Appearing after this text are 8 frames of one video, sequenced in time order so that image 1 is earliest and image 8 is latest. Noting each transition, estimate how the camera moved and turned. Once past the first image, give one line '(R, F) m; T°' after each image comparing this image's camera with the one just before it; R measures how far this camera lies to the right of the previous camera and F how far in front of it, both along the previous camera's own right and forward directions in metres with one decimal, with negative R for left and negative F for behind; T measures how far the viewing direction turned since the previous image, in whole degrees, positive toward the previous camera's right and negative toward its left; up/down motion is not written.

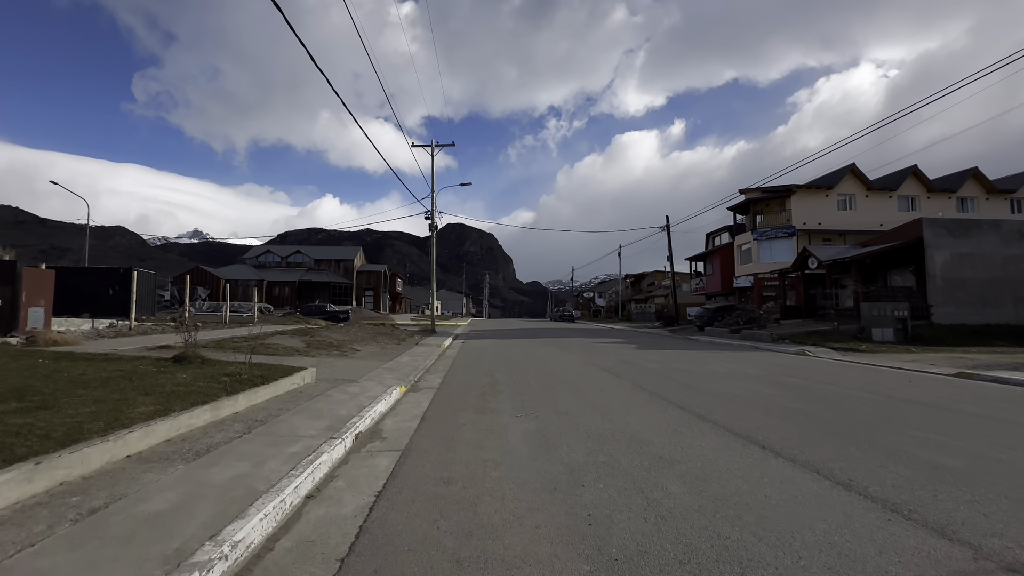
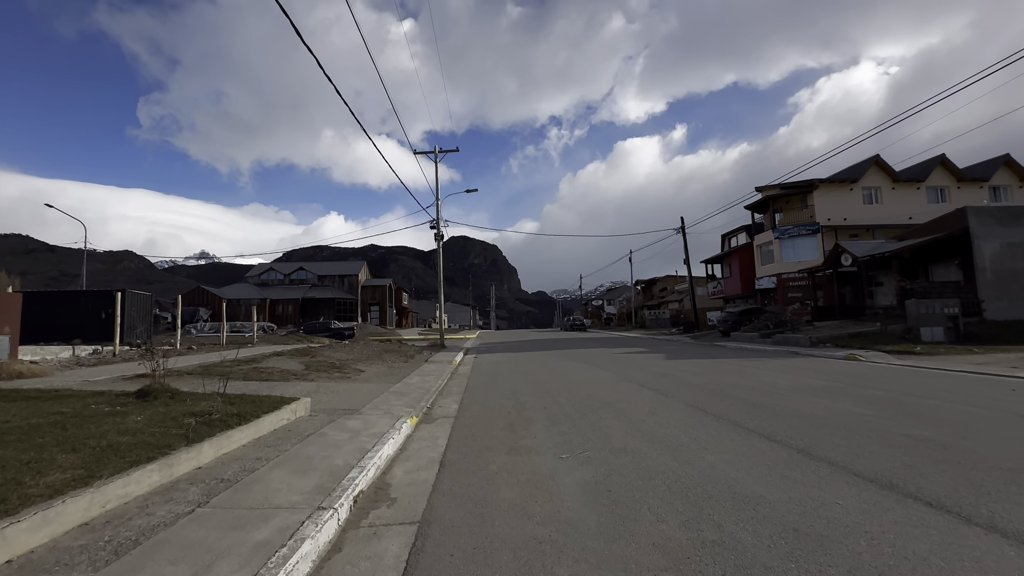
(-0.4, +1.8) m; -1°
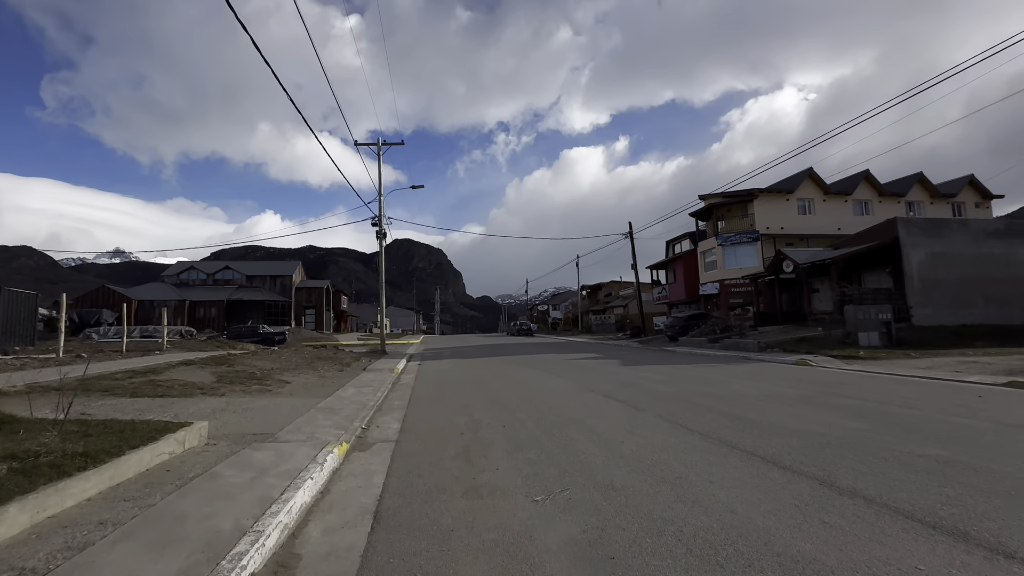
(-0.2, +1.5) m; +7°
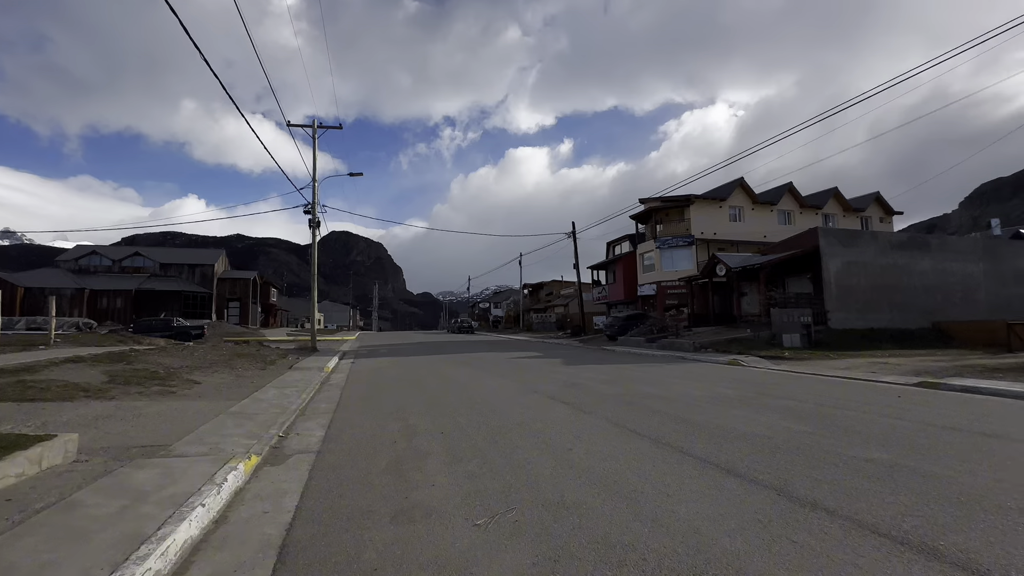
(0.0, +0.7) m; +7°
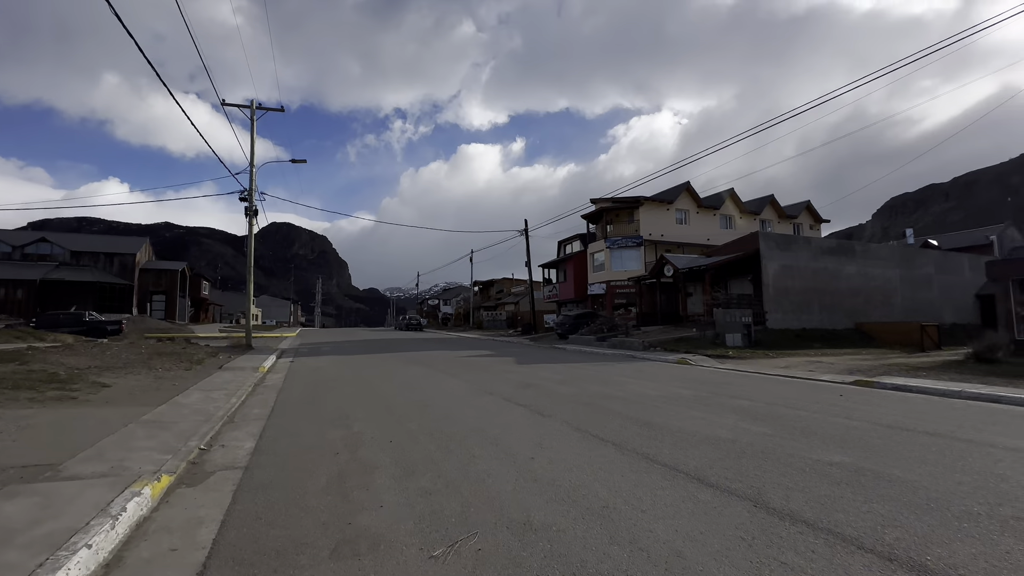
(-0.1, +0.6) m; +6°
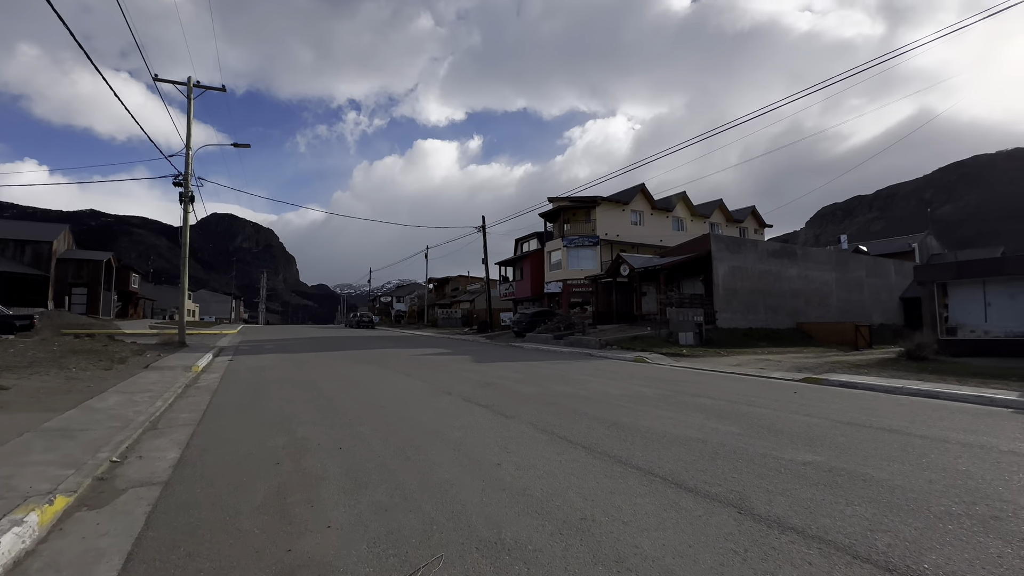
(-0.1, +0.5) m; +6°
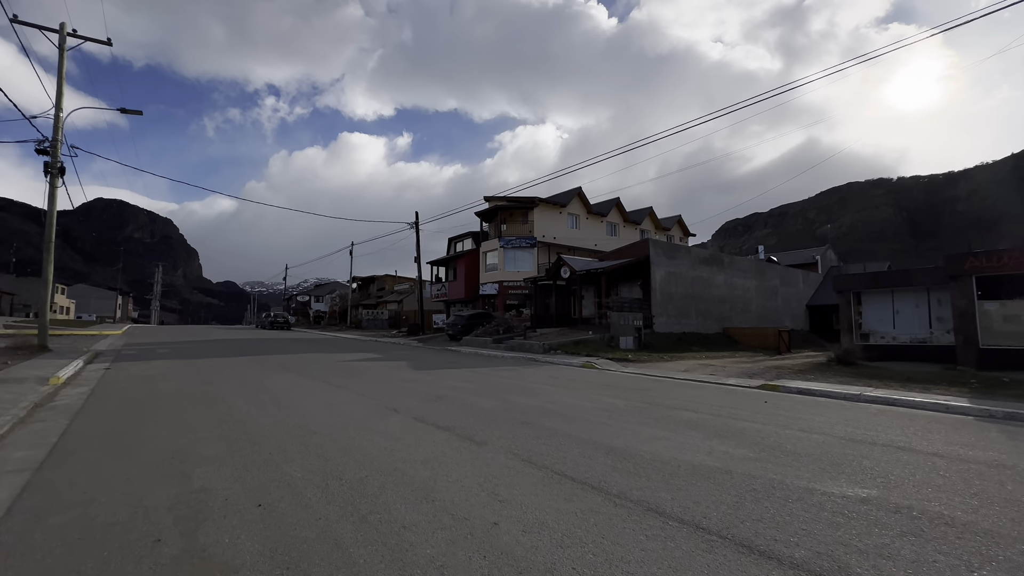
(-0.7, +1.6) m; +9°
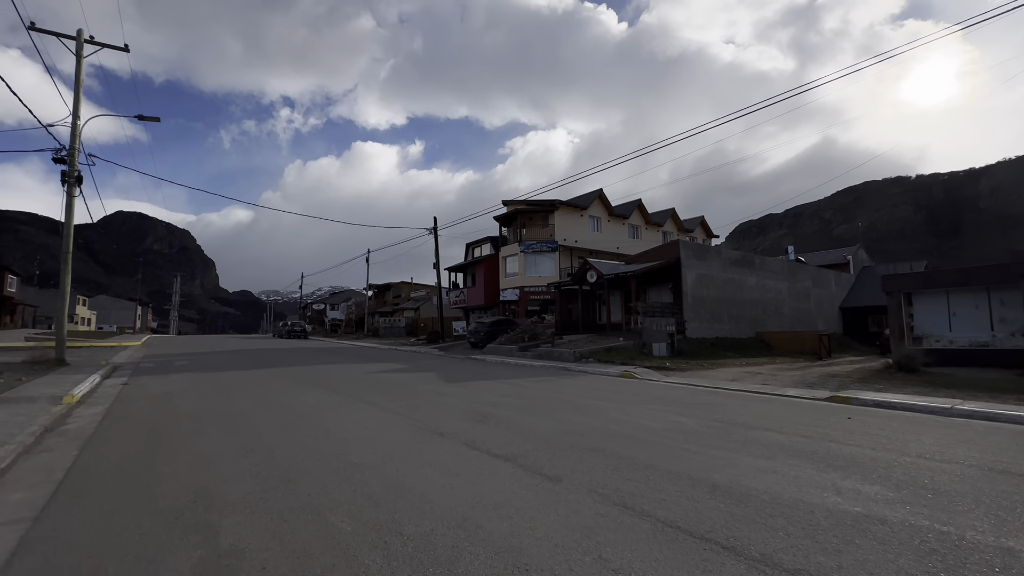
(-0.8, +1.0) m; -2°
